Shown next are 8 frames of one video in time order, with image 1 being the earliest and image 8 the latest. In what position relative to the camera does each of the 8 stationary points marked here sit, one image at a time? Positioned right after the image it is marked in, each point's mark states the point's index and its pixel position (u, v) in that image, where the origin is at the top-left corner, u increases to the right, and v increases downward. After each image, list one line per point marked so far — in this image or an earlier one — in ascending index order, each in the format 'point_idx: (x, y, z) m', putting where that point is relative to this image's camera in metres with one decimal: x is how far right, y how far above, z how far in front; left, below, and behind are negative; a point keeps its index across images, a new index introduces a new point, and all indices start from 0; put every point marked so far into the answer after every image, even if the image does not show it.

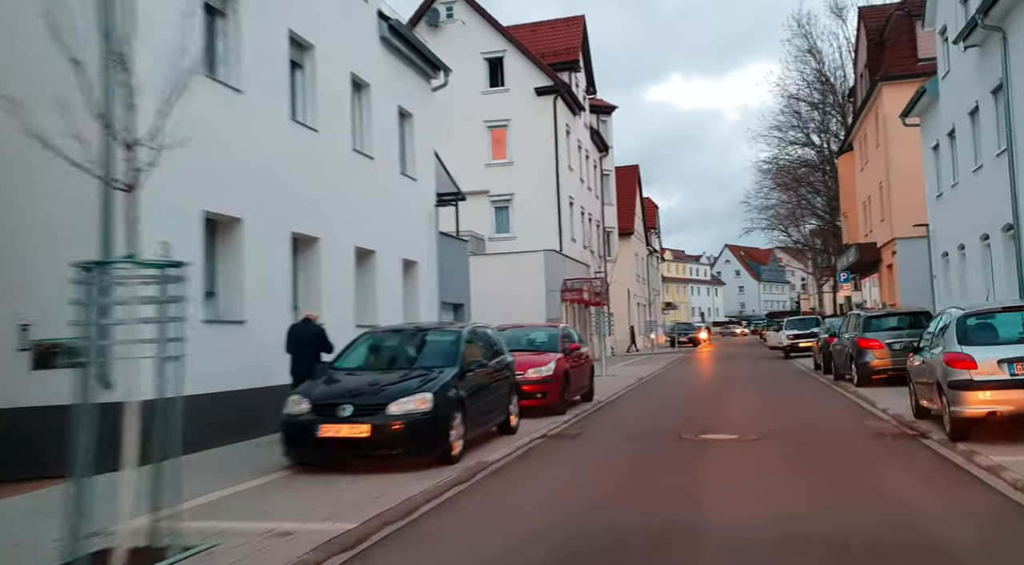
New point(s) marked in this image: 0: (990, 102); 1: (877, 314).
0: (+10.6, +4.0, +18.0) m
1: (+7.3, -0.6, +16.4) m
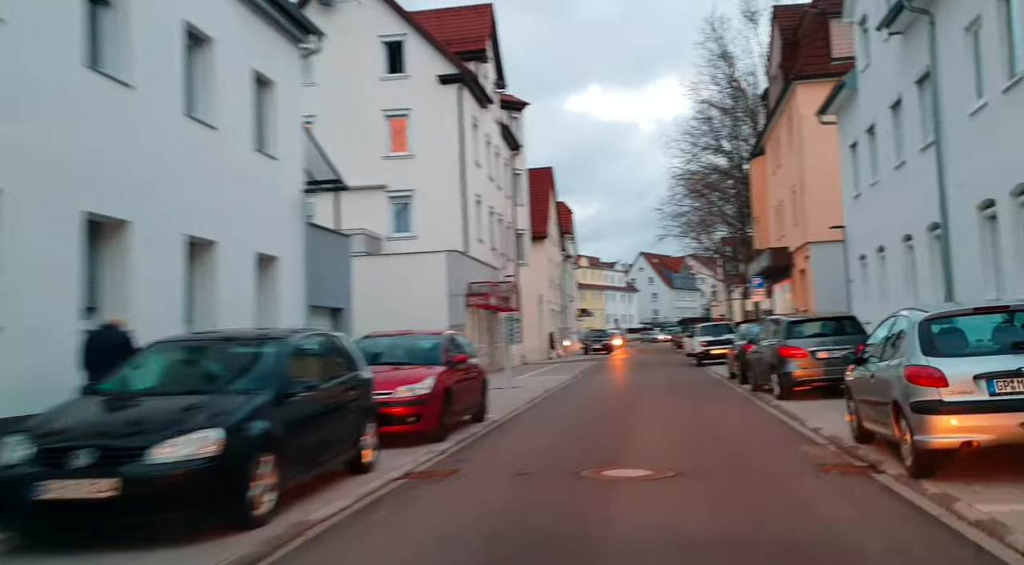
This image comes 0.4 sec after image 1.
0: (+8.3, +3.9, +16.8) m
1: (+5.2, -0.7, +14.9) m
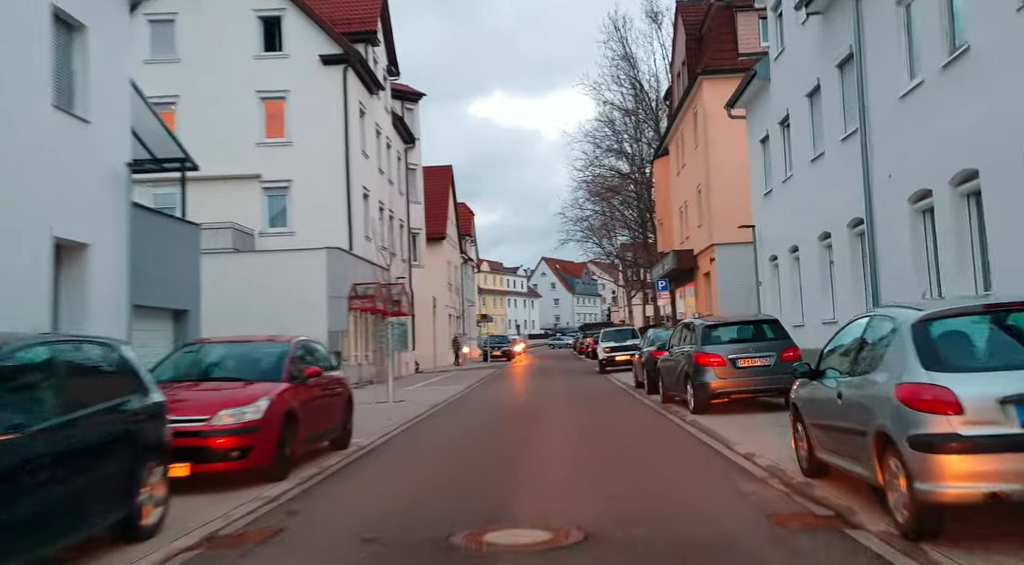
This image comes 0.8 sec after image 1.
0: (+6.1, +3.9, +15.5) m
1: (+3.3, -0.7, +13.1) m
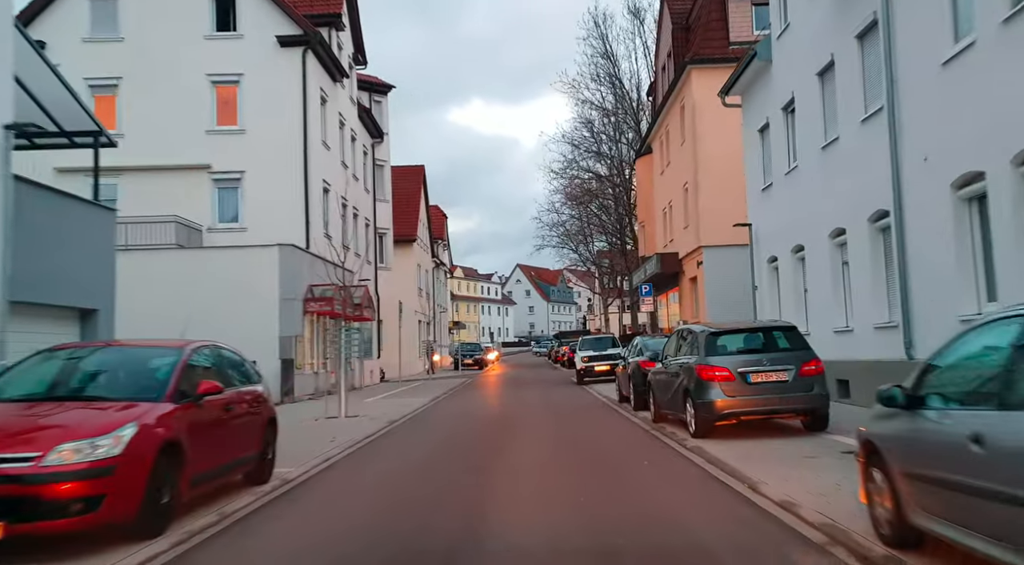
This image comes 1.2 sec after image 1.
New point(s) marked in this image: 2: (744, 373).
0: (+5.7, +3.9, +13.6) m
1: (+2.8, -0.6, +11.1) m
2: (+3.0, -1.2, +10.6) m
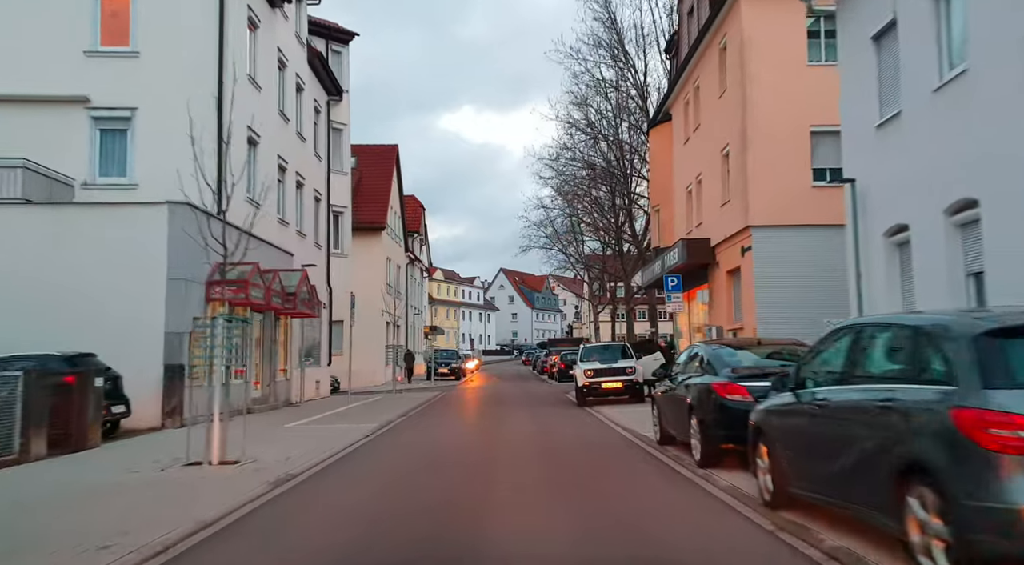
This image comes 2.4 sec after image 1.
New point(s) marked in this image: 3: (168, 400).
0: (+5.6, +4.2, +7.2) m
1: (+2.8, -0.2, +4.6) m
2: (+3.0, -0.8, +4.2) m
3: (-6.7, -2.3, +15.9) m
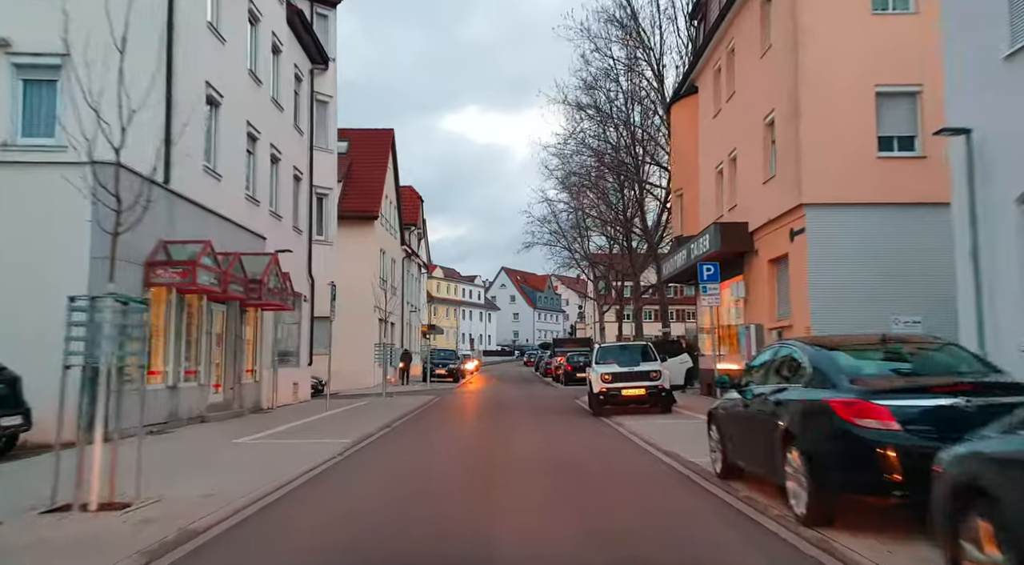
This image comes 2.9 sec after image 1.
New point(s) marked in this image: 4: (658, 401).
0: (+5.8, +4.4, +4.1) m
1: (+2.9, 0.0, +1.5) m
2: (+3.1, -0.5, +1.1) m
3: (-6.6, -2.0, +12.8) m
4: (+3.3, -2.7, +18.5) m
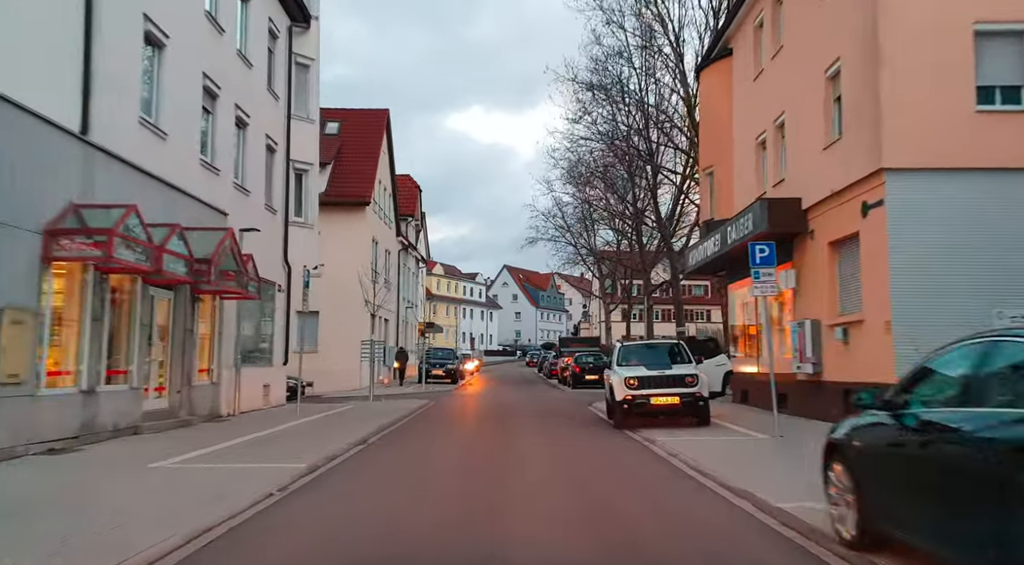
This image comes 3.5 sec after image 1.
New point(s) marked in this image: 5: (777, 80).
0: (+5.9, +4.7, +0.9) m
1: (+2.9, +0.3, -1.7) m
2: (+3.1, -0.2, -2.1) m
3: (-6.6, -1.6, +9.7) m
4: (+3.4, -2.4, +15.3) m
5: (+5.8, +4.5, +17.9) m
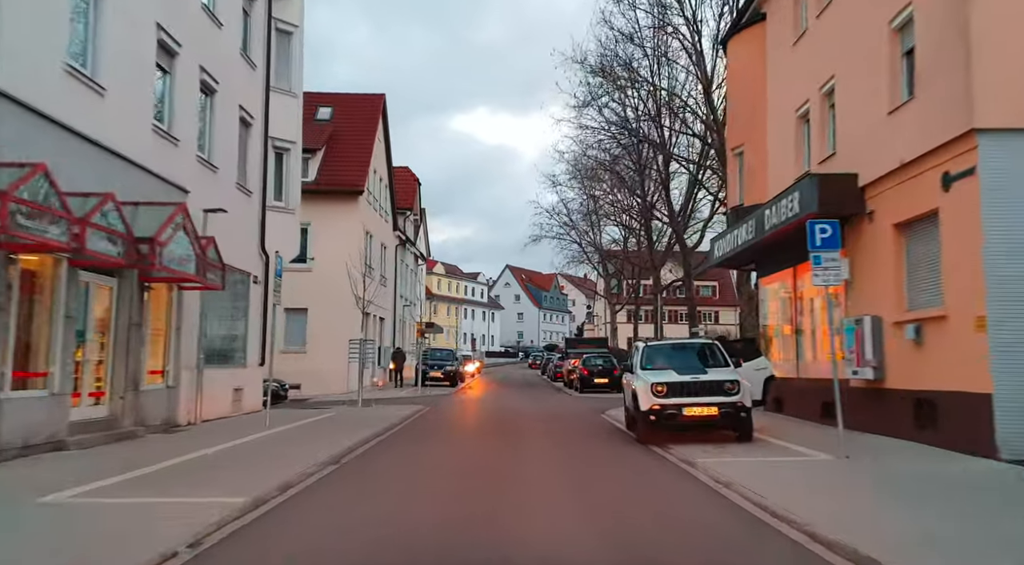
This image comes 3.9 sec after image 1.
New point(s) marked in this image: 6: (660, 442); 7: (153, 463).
0: (+6.0, +4.9, -1.5) m
1: (+3.0, +0.5, -4.1) m
2: (+3.2, 0.0, -4.5) m
3: (-6.5, -1.4, +7.3) m
4: (+3.5, -2.3, +12.9) m
5: (+6.0, +4.6, +15.5) m
6: (+2.5, -2.6, +13.6) m
7: (-4.8, -2.4, +11.1) m
